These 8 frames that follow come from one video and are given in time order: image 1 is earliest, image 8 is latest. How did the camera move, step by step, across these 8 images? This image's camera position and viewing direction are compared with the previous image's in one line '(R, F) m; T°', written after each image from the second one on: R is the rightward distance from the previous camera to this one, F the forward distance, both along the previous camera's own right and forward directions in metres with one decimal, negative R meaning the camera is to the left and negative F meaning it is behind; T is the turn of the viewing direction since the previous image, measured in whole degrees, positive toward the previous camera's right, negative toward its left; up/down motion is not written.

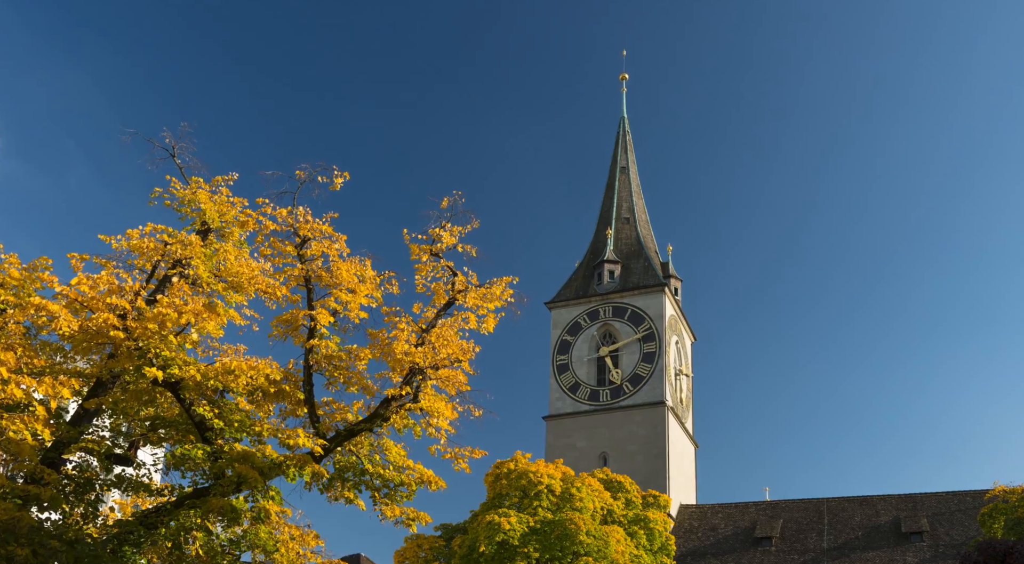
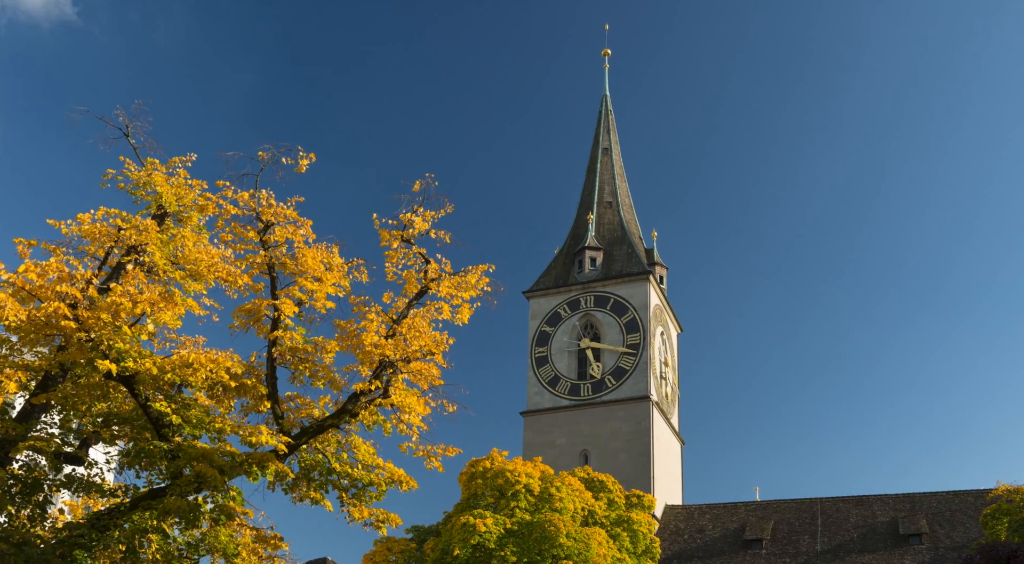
(+0.2, +0.7) m; 0°
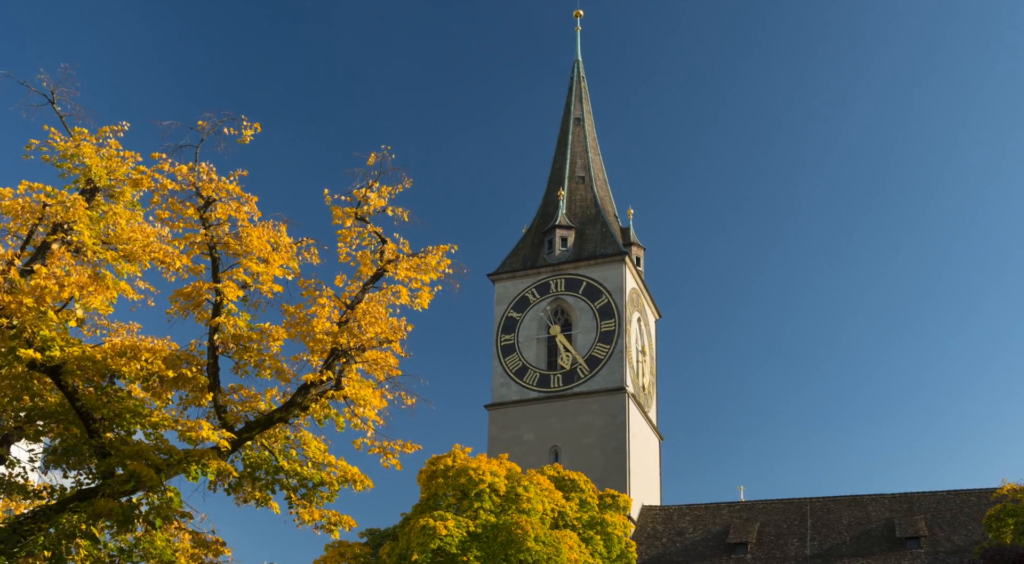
(0.0, +0.8) m; +2°
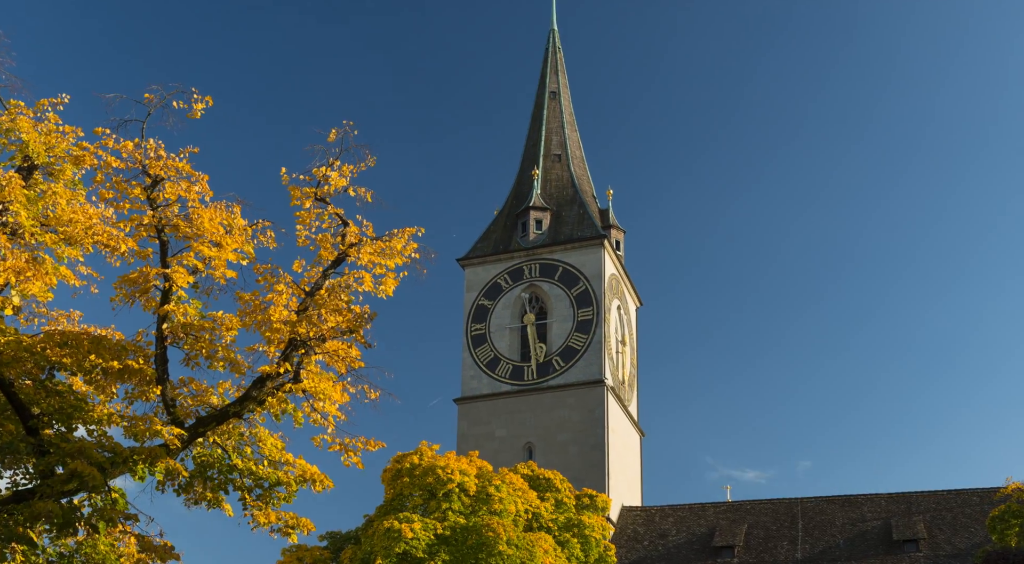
(0.0, +0.6) m; +2°
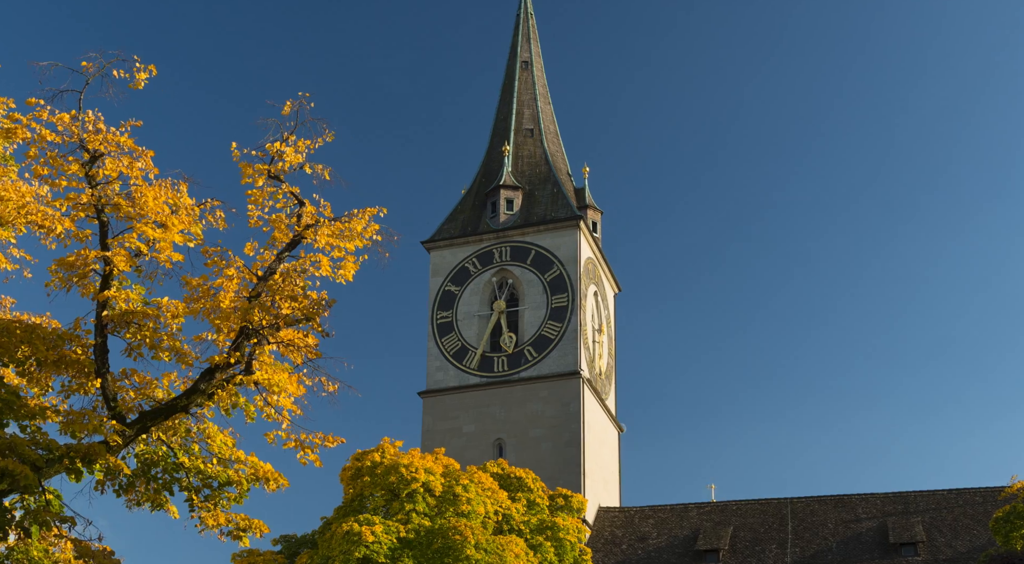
(0.0, +0.6) m; +2°
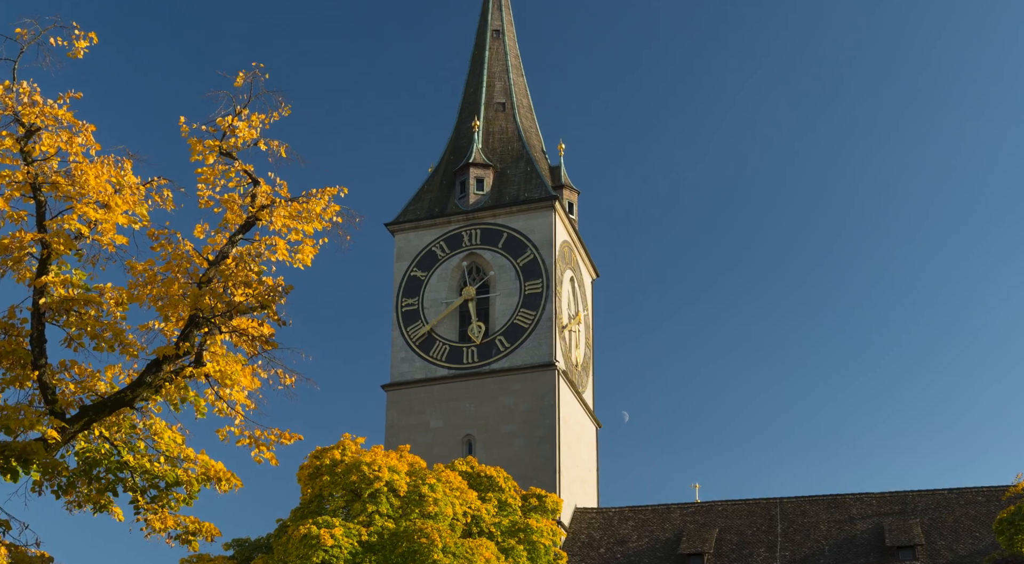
(0.0, +0.6) m; +2°
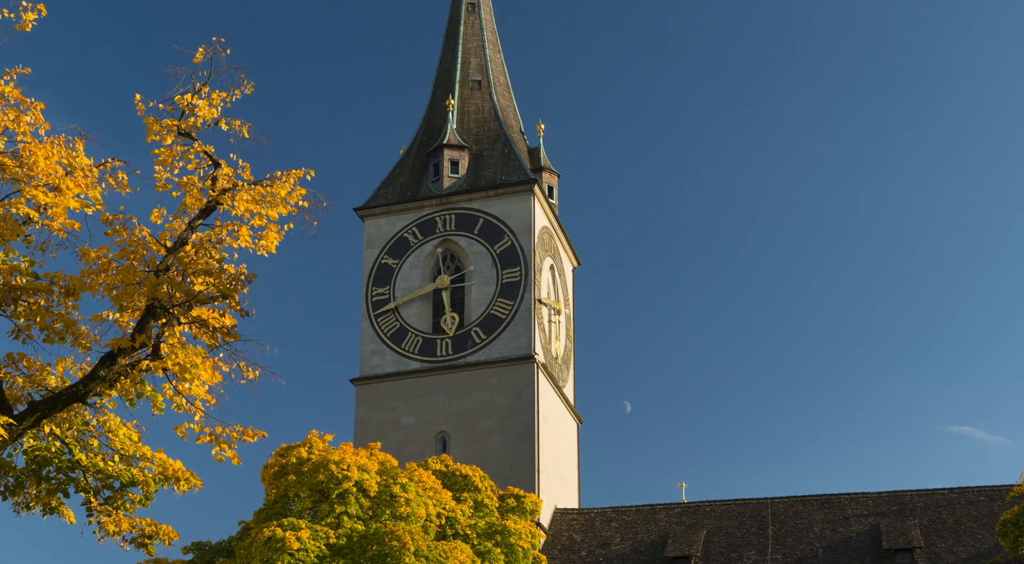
(0.0, +0.4) m; +1°
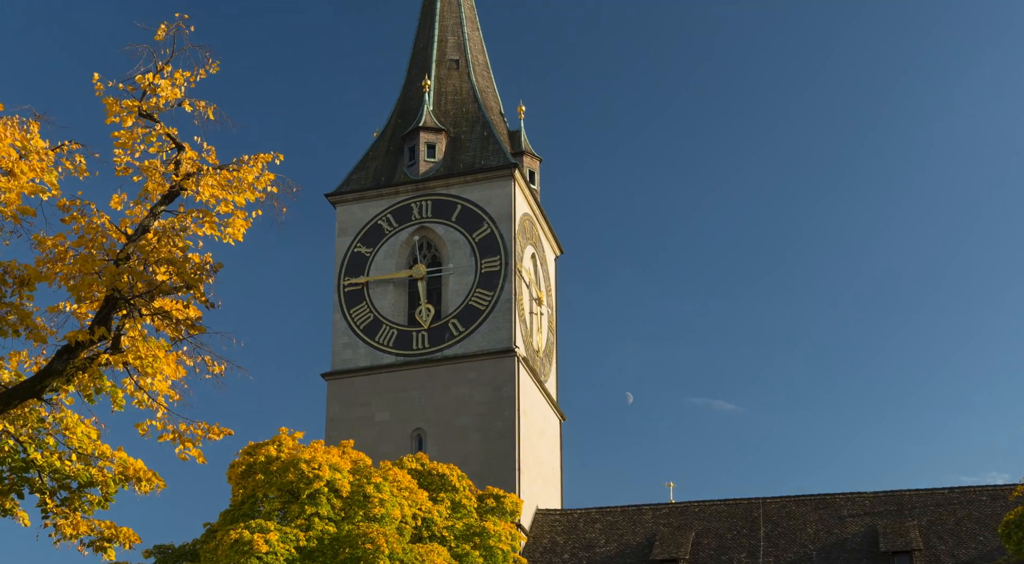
(0.0, +0.3) m; +1°
